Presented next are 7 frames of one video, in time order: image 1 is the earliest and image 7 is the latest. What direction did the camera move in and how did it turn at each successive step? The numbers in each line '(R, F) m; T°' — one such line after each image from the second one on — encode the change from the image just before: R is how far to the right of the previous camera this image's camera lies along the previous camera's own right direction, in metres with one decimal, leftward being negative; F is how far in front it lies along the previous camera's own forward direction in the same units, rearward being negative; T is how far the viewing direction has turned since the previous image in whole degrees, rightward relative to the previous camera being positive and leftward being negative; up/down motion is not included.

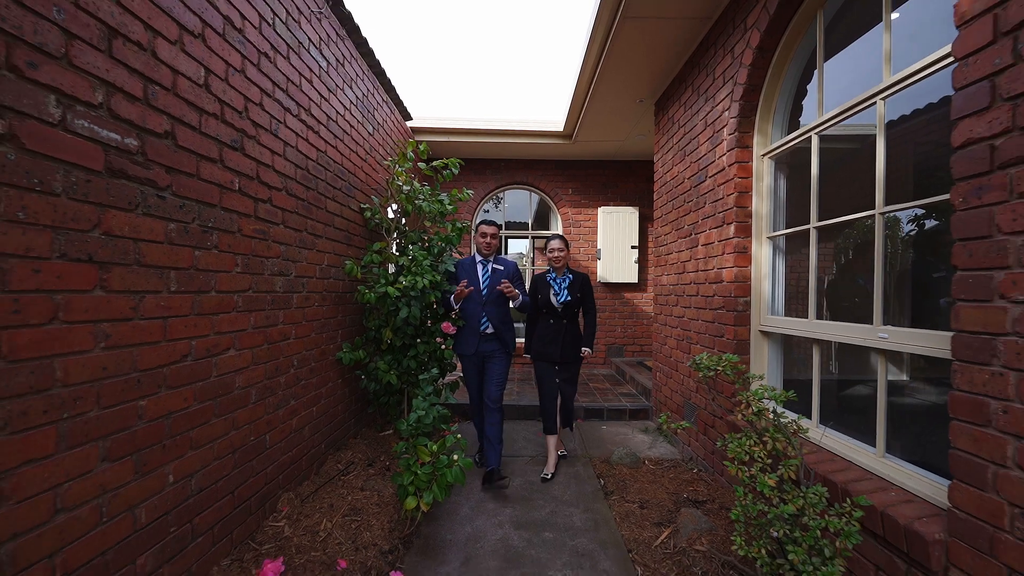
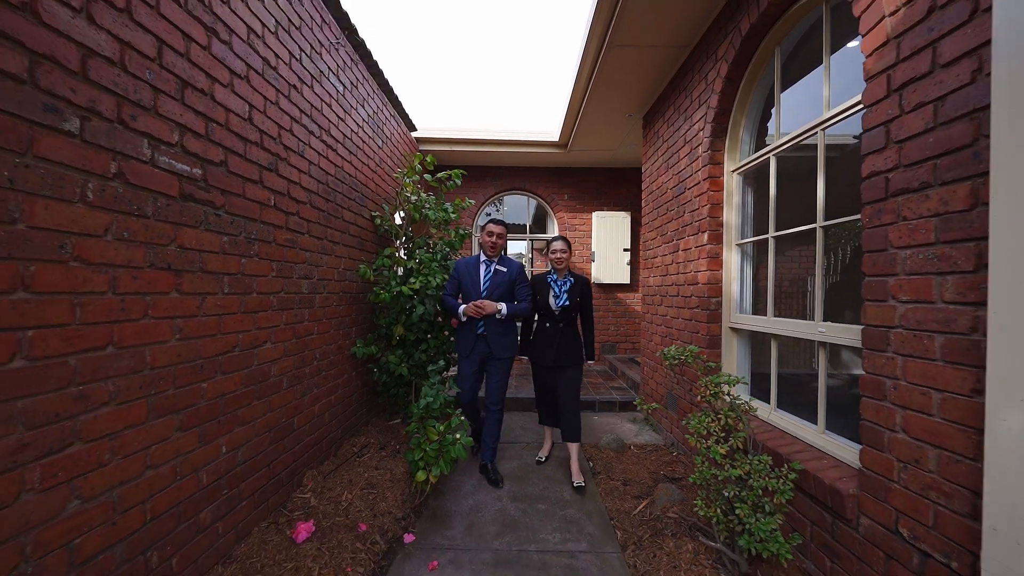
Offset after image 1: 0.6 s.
(0.0, -0.3) m; 0°
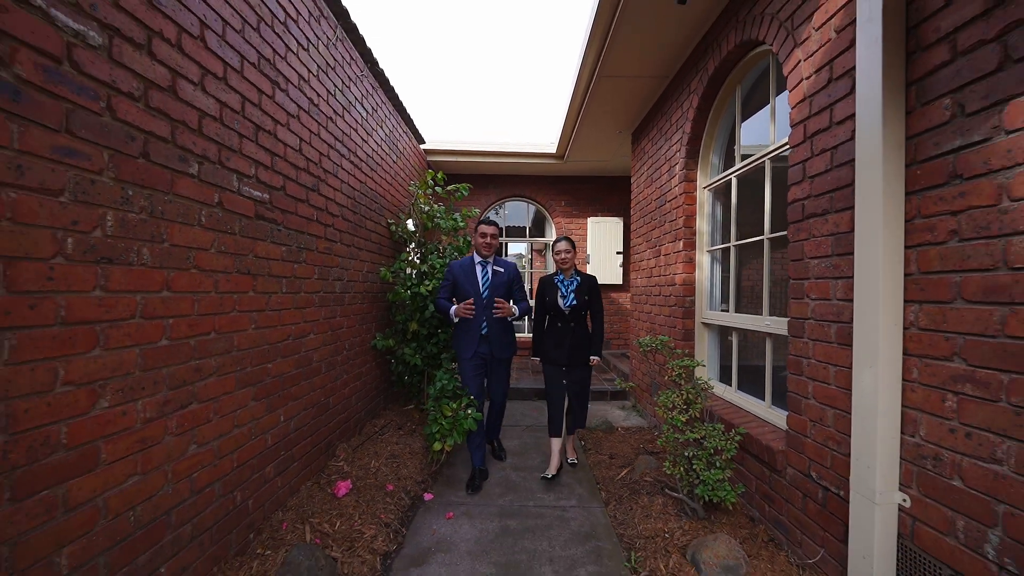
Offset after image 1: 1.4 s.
(0.0, -0.5) m; 0°
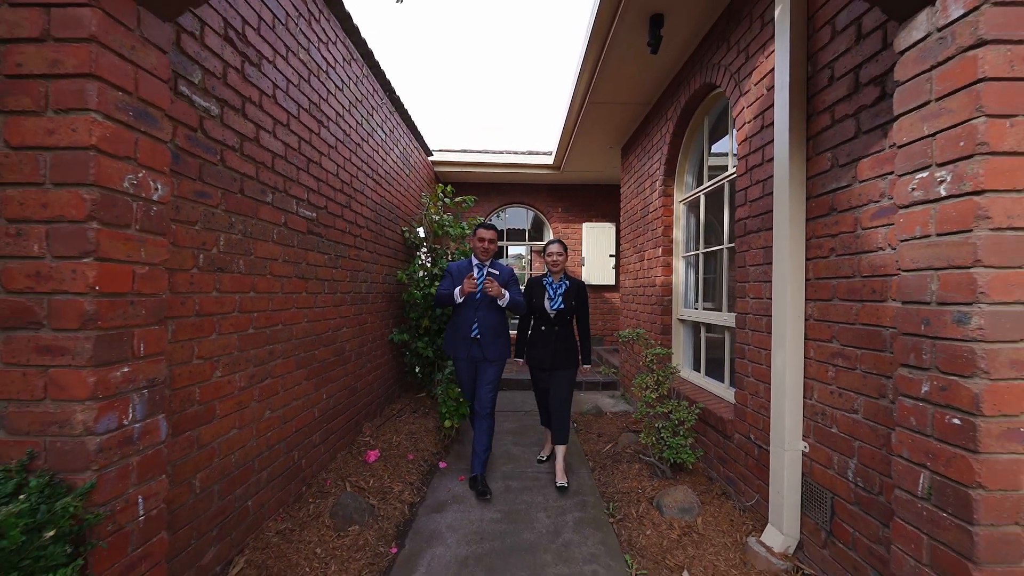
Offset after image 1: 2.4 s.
(0.0, -0.5) m; 0°
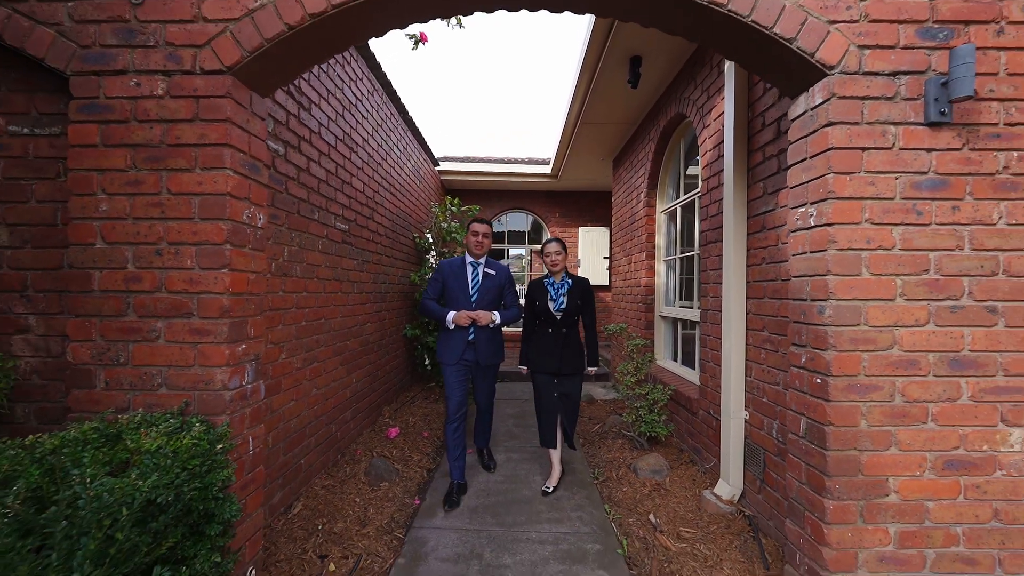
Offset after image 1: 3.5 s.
(0.0, -0.5) m; 0°
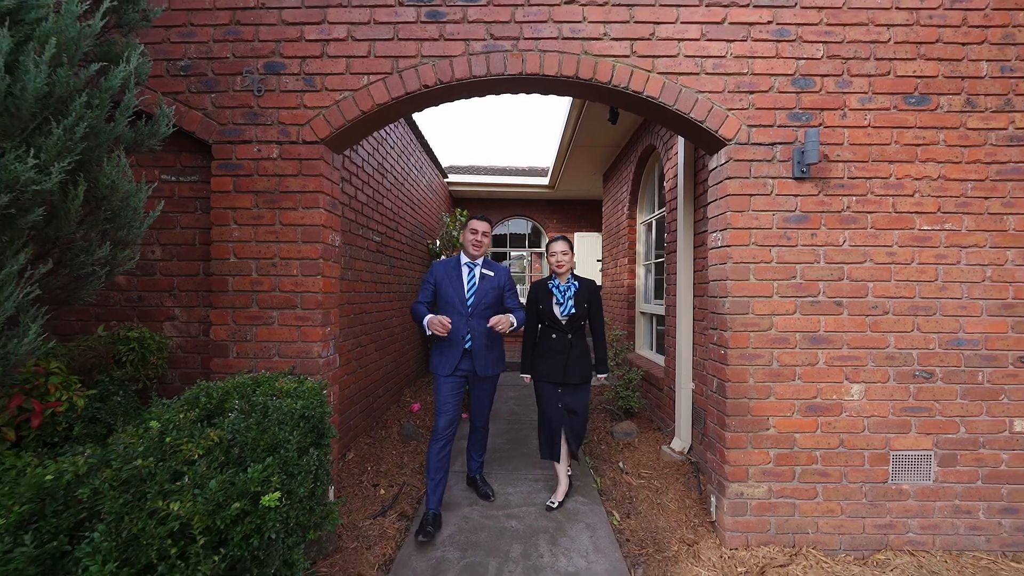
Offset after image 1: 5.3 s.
(0.0, -0.8) m; 0°
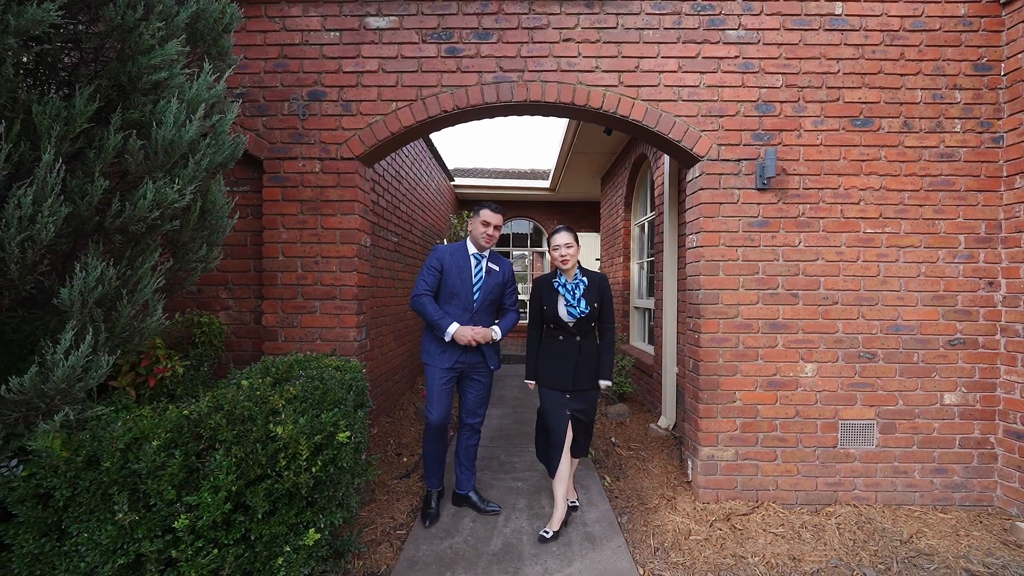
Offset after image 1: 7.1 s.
(0.0, -0.4) m; 0°
